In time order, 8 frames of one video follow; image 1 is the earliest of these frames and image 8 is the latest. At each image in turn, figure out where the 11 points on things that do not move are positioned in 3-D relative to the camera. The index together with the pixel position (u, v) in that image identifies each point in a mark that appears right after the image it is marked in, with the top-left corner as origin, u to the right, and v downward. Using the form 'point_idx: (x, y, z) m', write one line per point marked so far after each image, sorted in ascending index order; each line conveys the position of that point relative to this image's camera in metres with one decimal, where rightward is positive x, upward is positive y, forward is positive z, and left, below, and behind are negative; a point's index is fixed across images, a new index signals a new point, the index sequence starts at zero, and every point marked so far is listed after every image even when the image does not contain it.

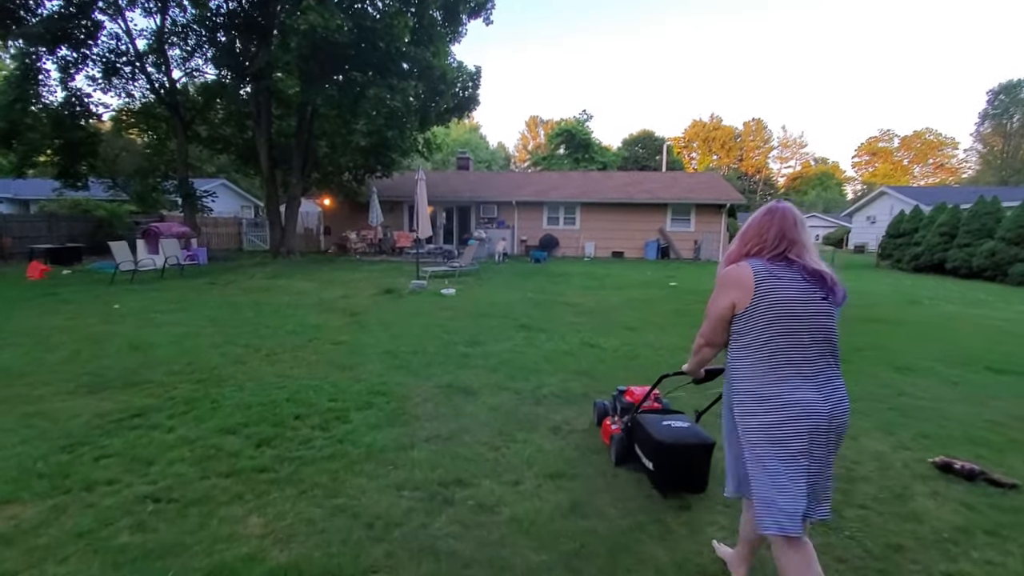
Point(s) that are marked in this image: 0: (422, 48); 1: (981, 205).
0: (-2.7, +7.6, +16.1) m
1: (+15.1, +2.6, +16.5) m
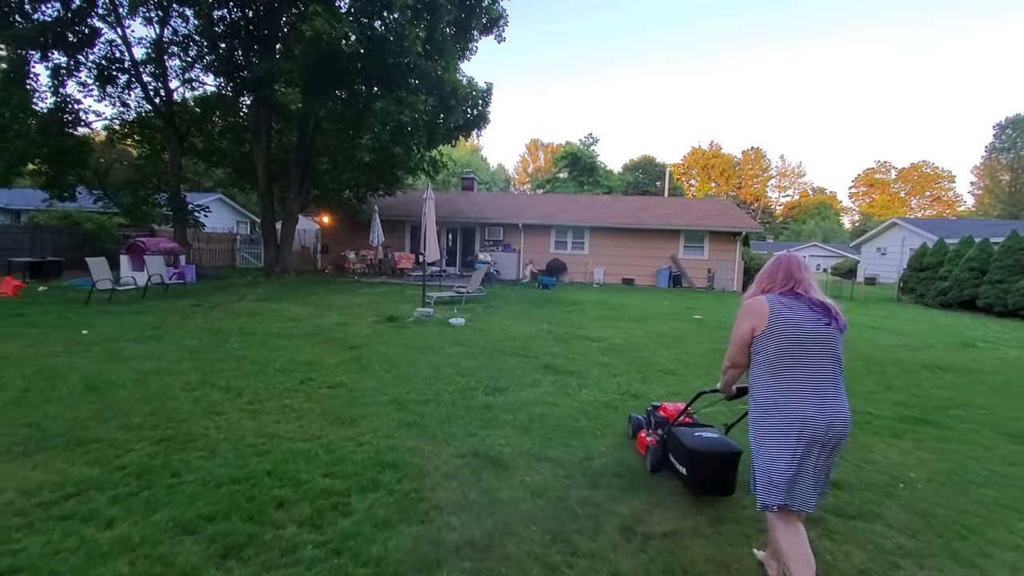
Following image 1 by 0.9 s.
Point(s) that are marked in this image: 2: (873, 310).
0: (-2.3, +6.8, +15.4) m
1: (+15.4, +1.5, +15.7) m
2: (+11.4, -0.7, +16.1) m
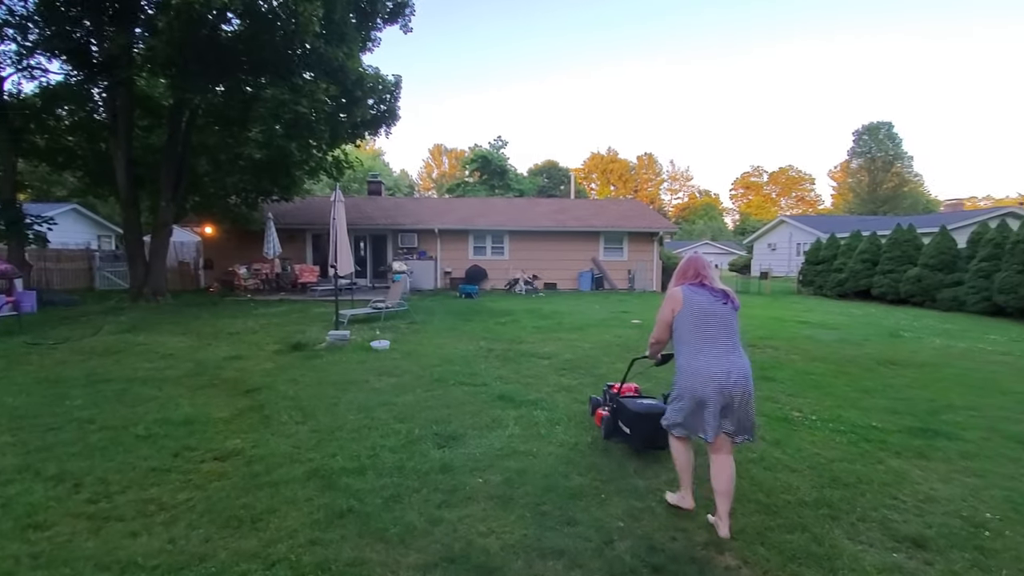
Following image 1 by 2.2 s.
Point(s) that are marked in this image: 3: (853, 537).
0: (-4.7, +6.4, +13.6) m
1: (+12.9, +1.8, +17.1) m
2: (+9.0, -0.5, +16.7) m
3: (+2.0, -1.5, +3.1) m
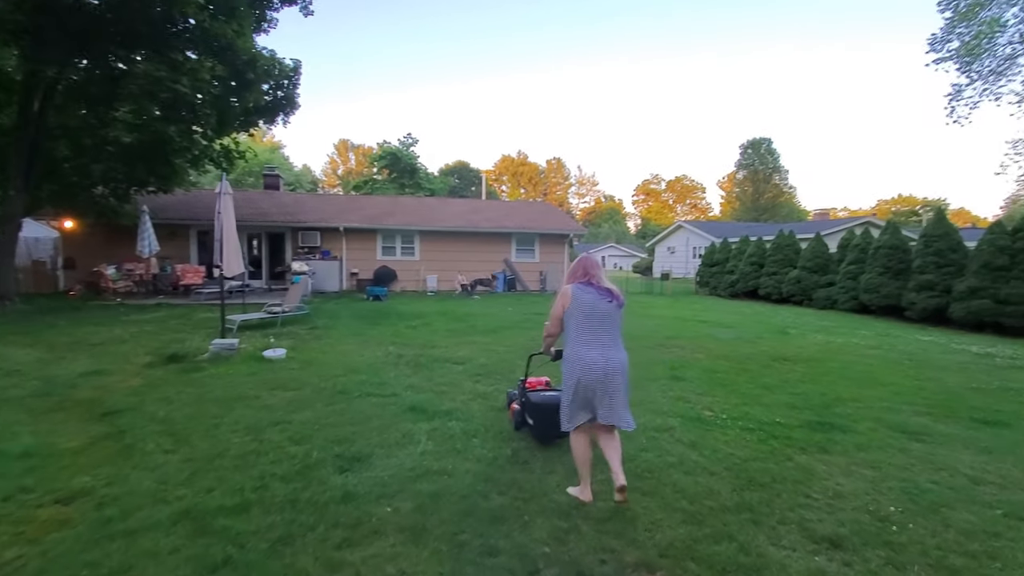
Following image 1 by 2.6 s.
0: (-6.9, +6.3, +12.3) m
1: (+9.9, +1.8, +18.7) m
2: (+6.1, -0.5, +17.7) m
3: (+1.6, -1.5, +3.0) m
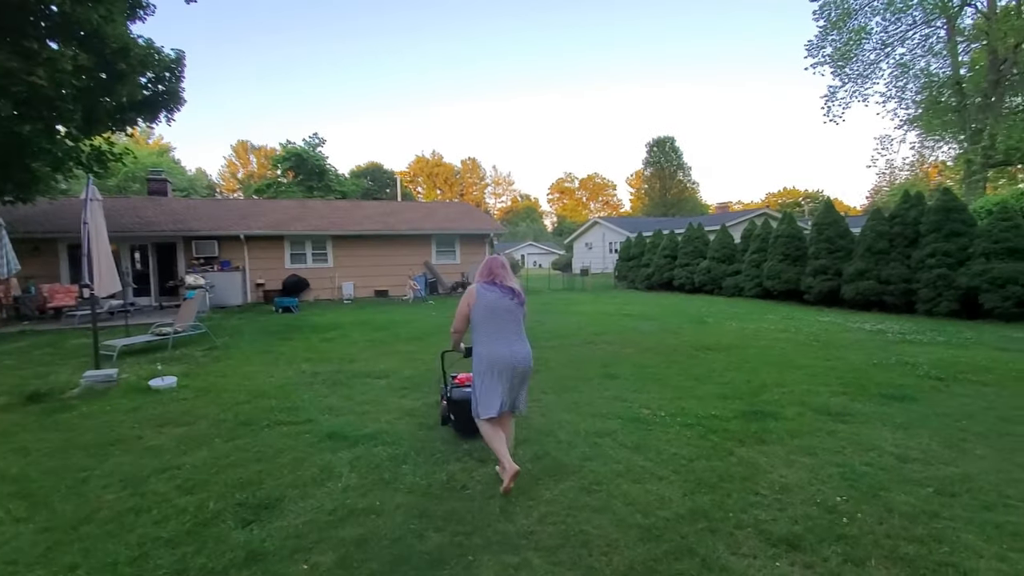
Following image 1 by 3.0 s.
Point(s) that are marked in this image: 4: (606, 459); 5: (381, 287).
0: (-8.9, +5.9, +10.7) m
1: (+6.9, +2.2, +19.6) m
2: (+3.4, -0.4, +18.0) m
3: (+1.3, -1.5, +2.9) m
4: (+0.8, -1.4, +4.1) m
5: (-5.1, 0.0, +19.9) m
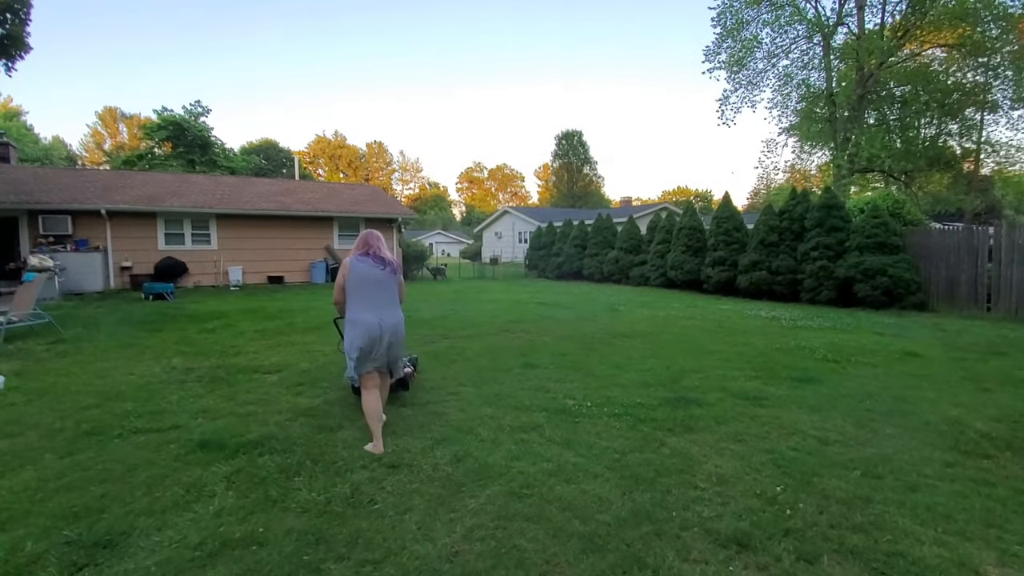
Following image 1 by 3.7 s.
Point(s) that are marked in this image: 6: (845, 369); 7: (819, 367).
0: (-10.5, +6.2, +8.3) m
1: (+3.4, +2.6, +20.0) m
2: (+0.3, +0.1, +17.9) m
3: (+0.9, -1.3, +2.6) m
4: (+0.2, -1.2, +3.7) m
5: (-8.4, +0.5, +18.2) m
6: (+4.0, -1.0, +6.1) m
7: (+3.8, -1.0, +6.3) m
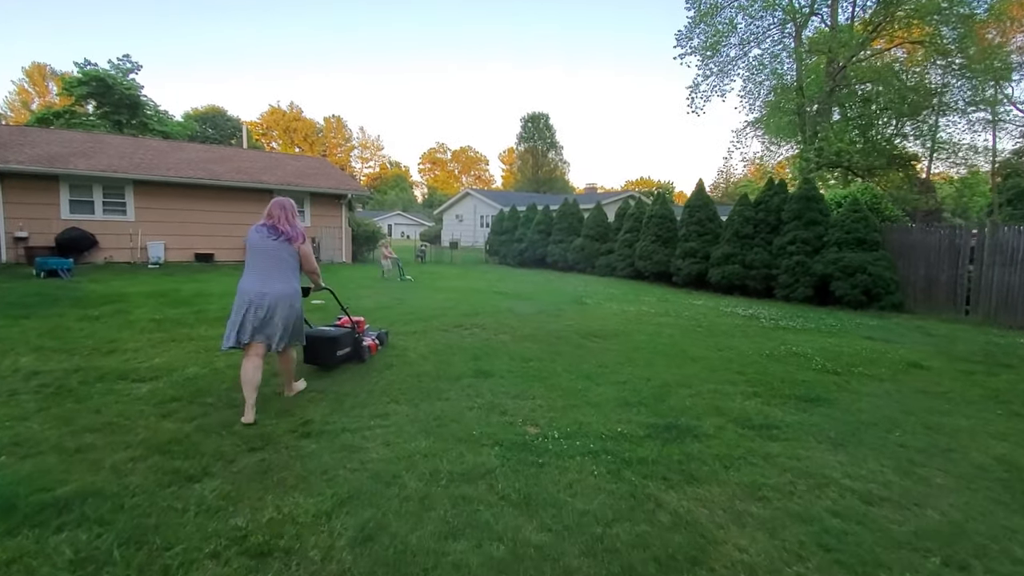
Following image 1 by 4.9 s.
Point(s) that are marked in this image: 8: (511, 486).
0: (-10.9, +6.7, +6.1) m
1: (+2.0, +3.0, +18.9) m
2: (-1.1, +0.5, +16.6) m
3: (+0.6, -1.4, +1.5) m
4: (-0.2, -1.2, +2.5) m
5: (-9.7, +1.2, +16.3) m
6: (+3.5, -1.0, +5.3) m
7: (+3.2, -1.0, +5.4) m
8: (0.0, -1.2, +3.0) m
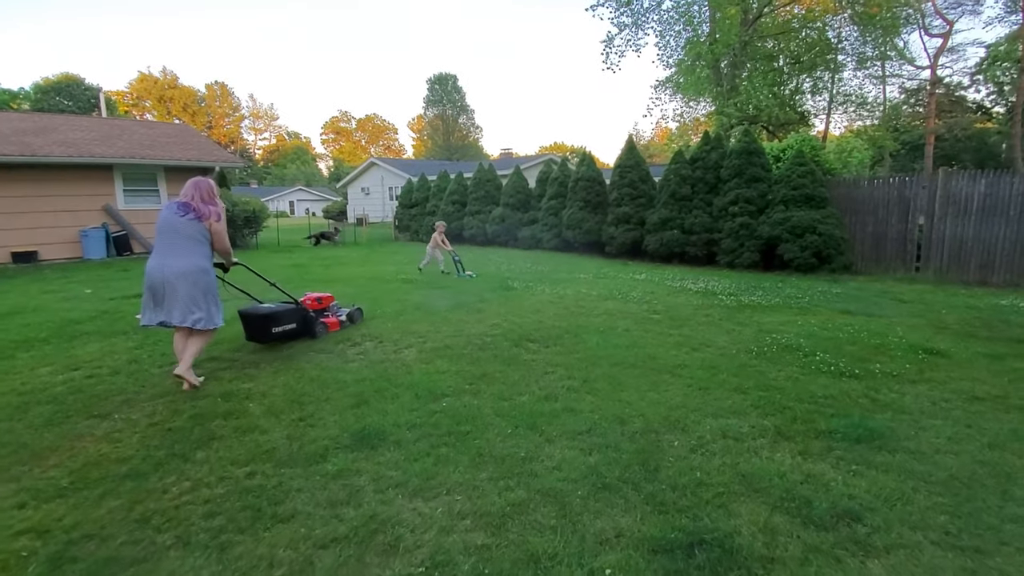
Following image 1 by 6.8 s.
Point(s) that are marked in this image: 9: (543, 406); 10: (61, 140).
0: (-12.0, +5.8, +2.1) m
1: (-1.0, +3.8, +16.9) m
2: (-3.5, +0.9, +14.3) m
3: (+0.6, -1.6, -0.3) m
4: (-0.4, -1.4, +0.6) m
5: (-12.0, +1.0, +12.6) m
6: (+2.8, -0.8, +3.8) m
7: (+2.5, -0.8, +3.9) m
8: (-0.3, -1.3, +1.1) m
9: (+0.2, -0.9, +3.7) m
10: (-11.8, +3.9, +13.4) m
